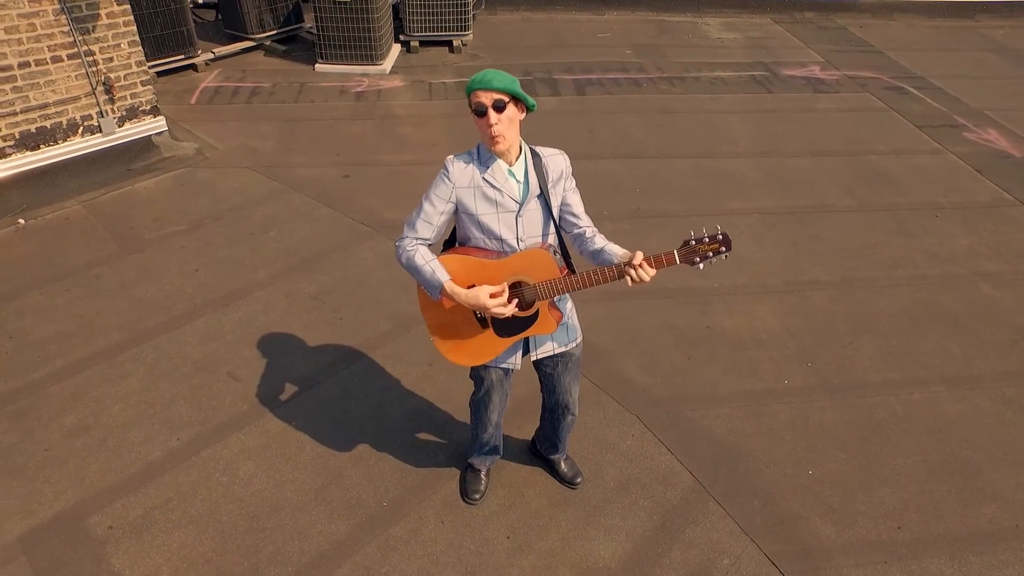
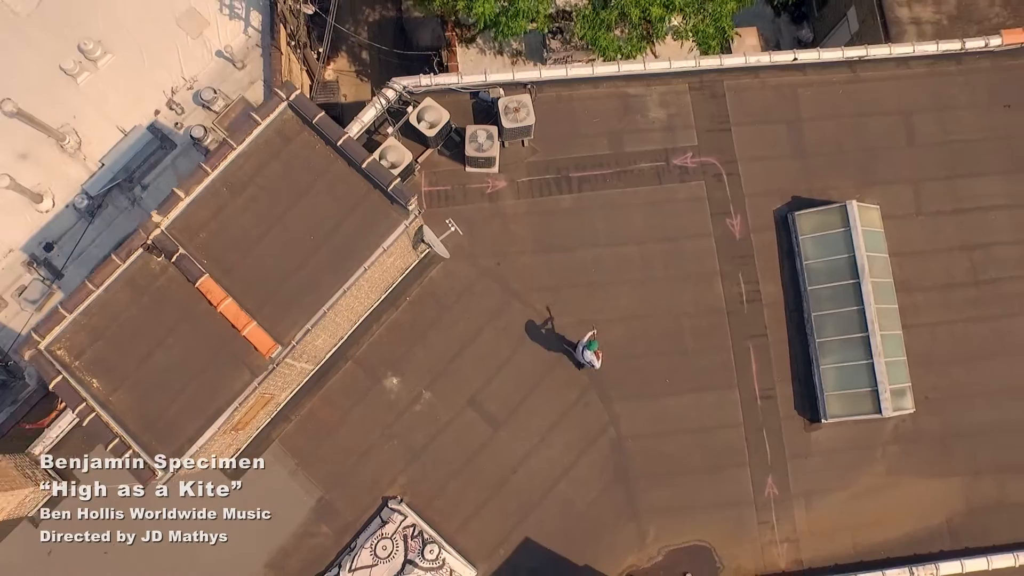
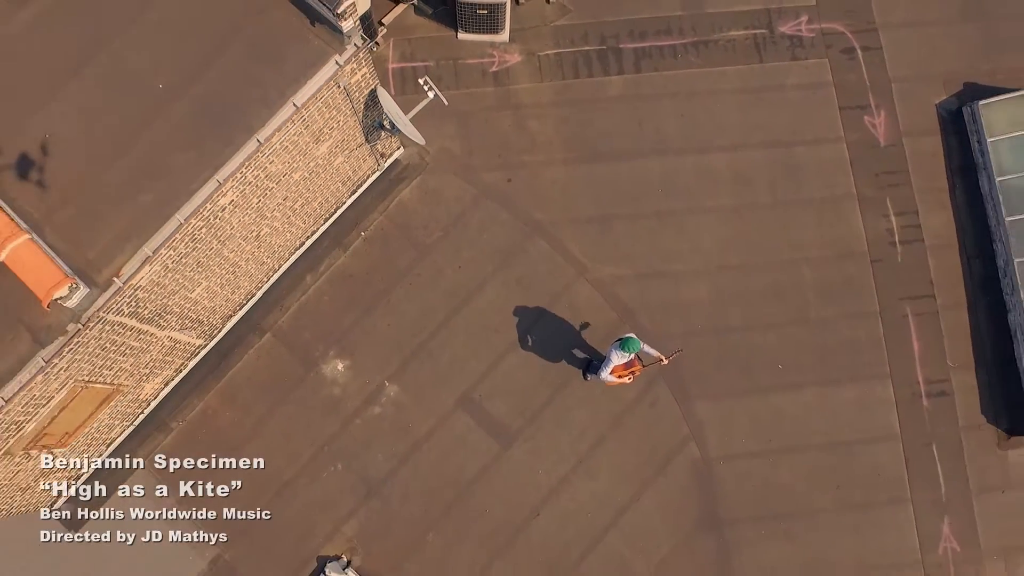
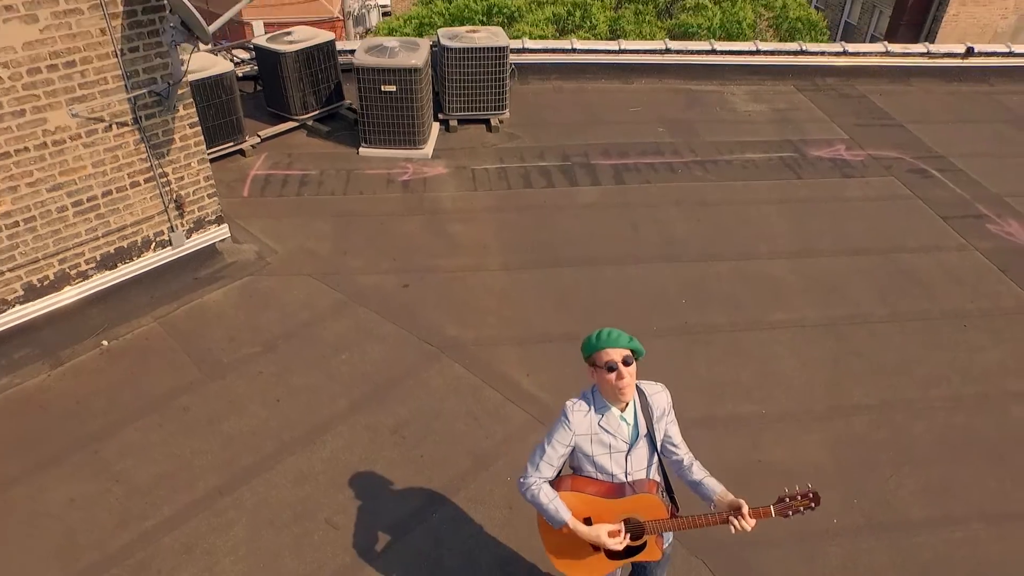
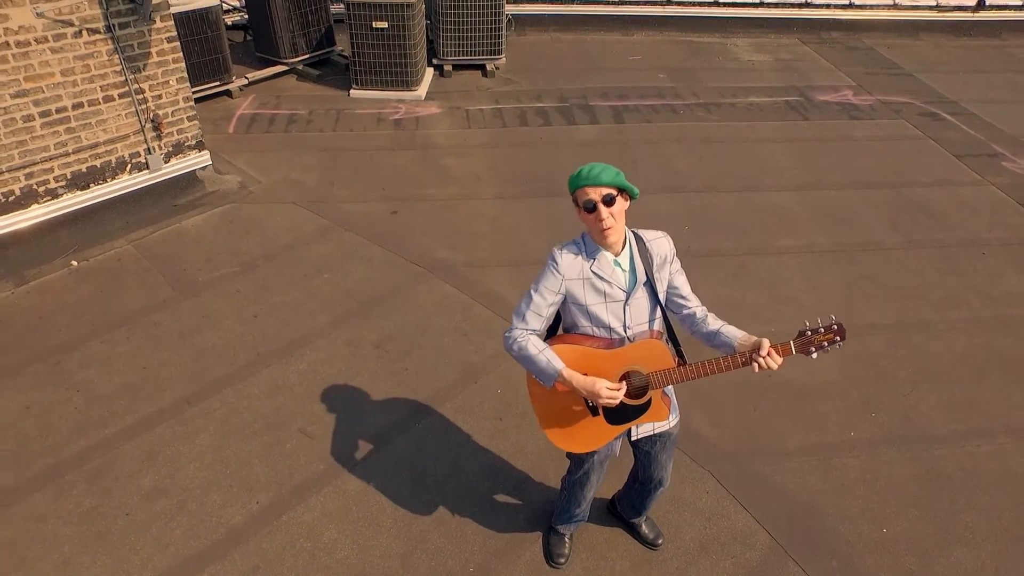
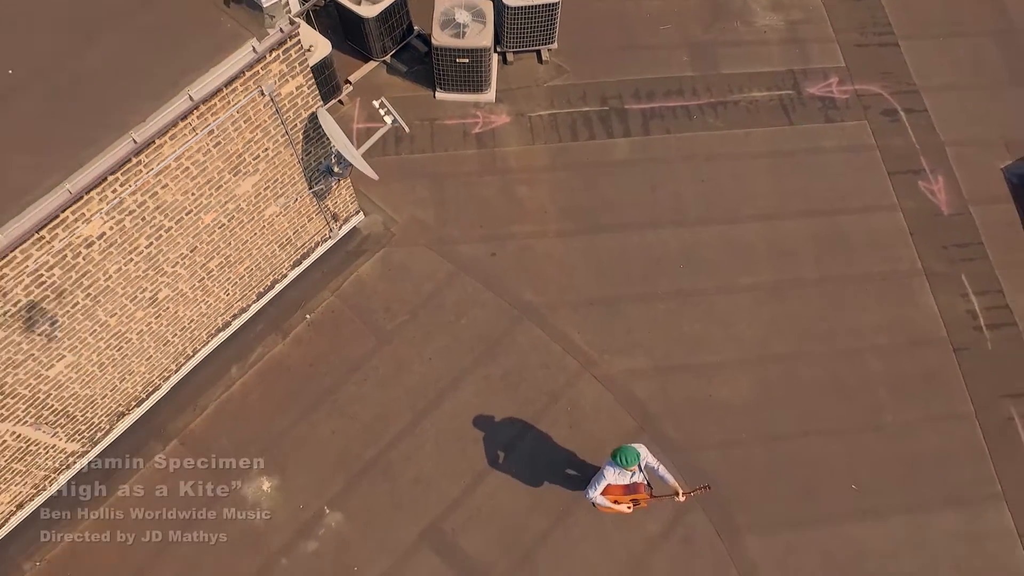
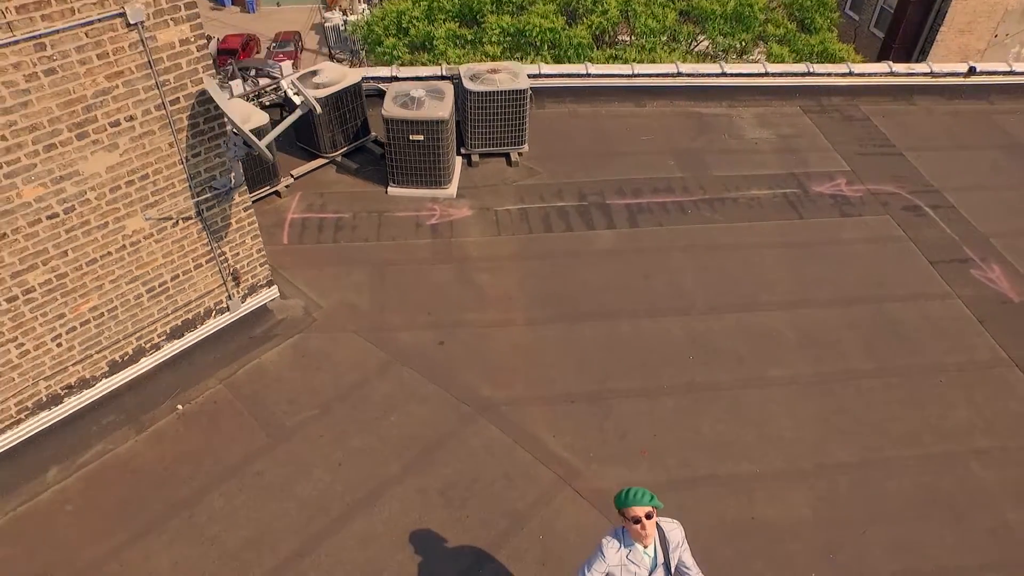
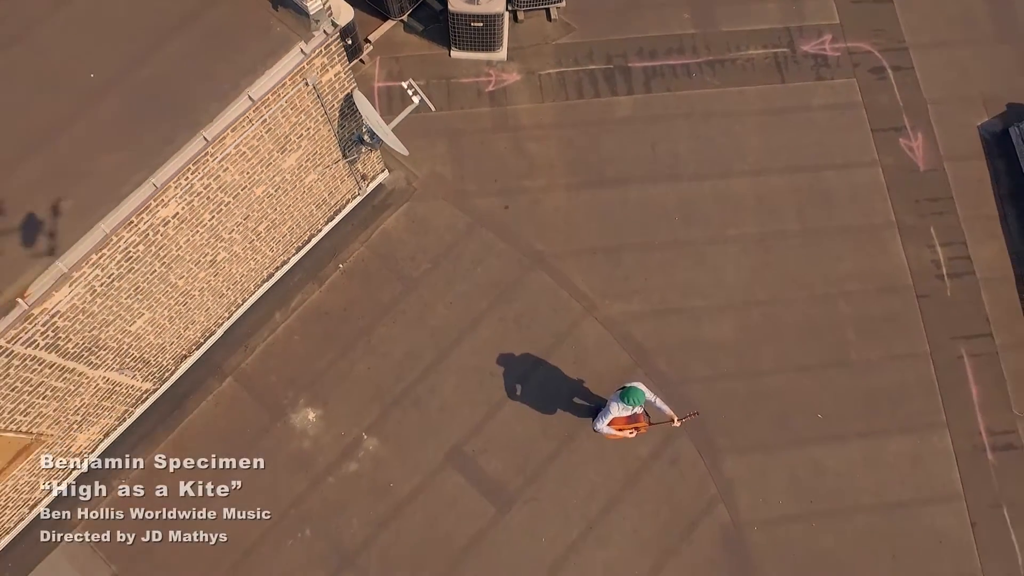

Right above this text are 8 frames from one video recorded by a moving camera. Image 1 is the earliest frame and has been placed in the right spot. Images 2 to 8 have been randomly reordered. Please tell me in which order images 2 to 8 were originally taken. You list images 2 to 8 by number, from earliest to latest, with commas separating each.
5, 4, 7, 6, 8, 3, 2
